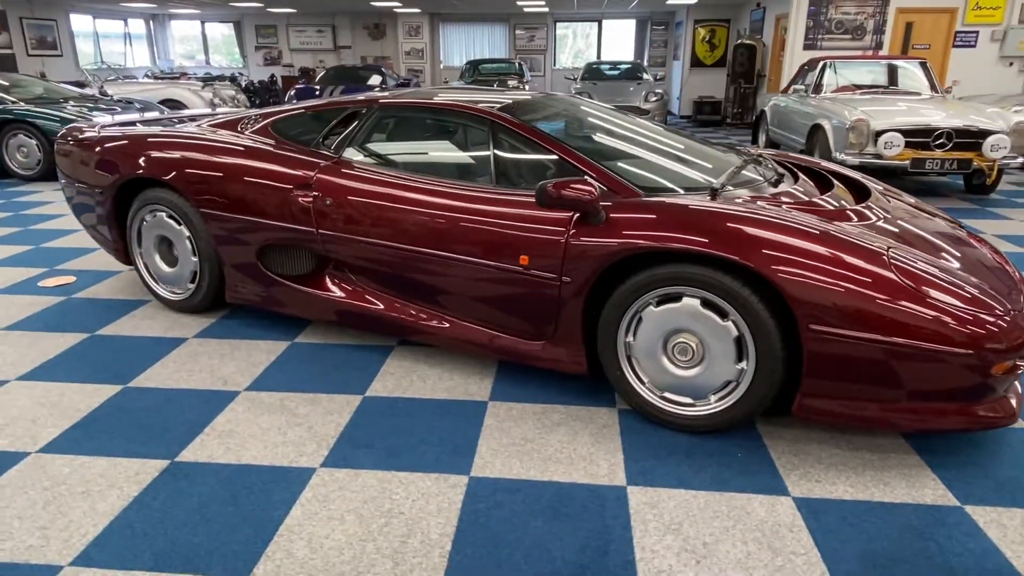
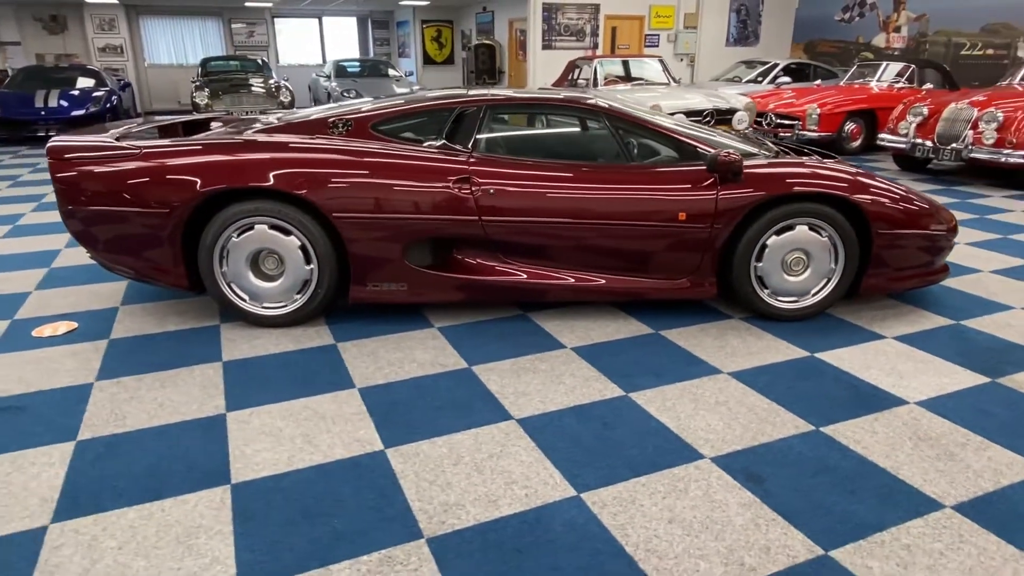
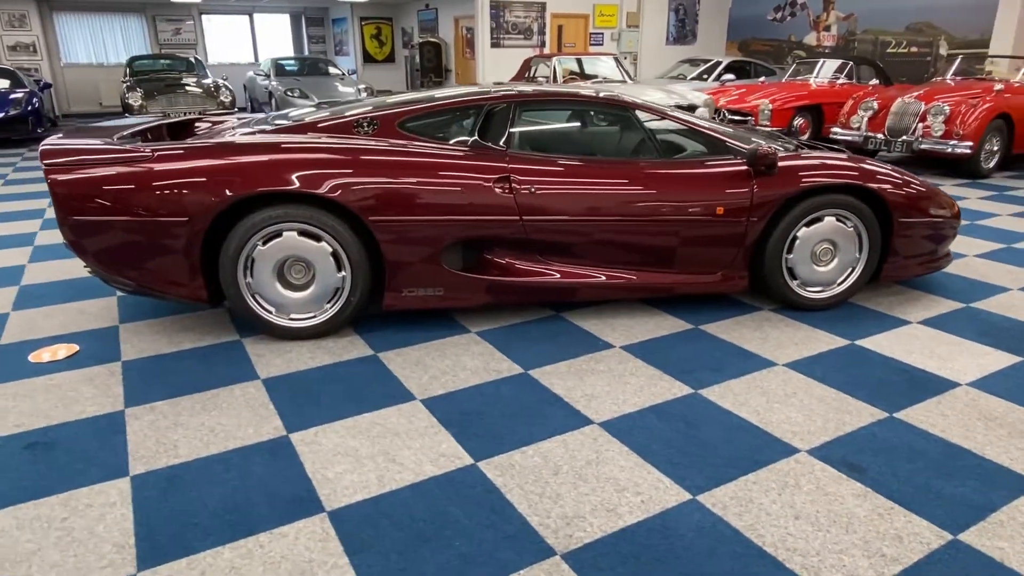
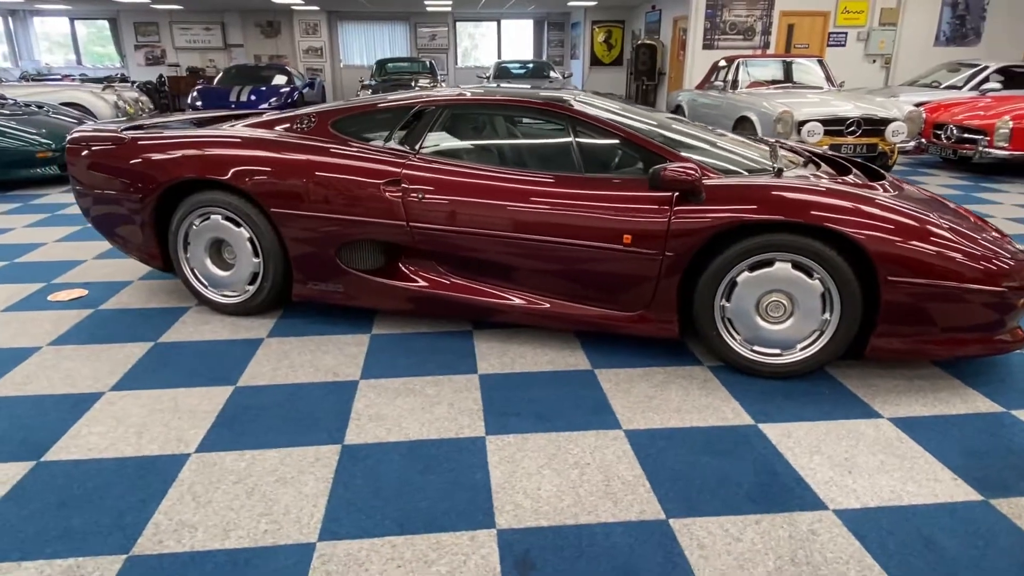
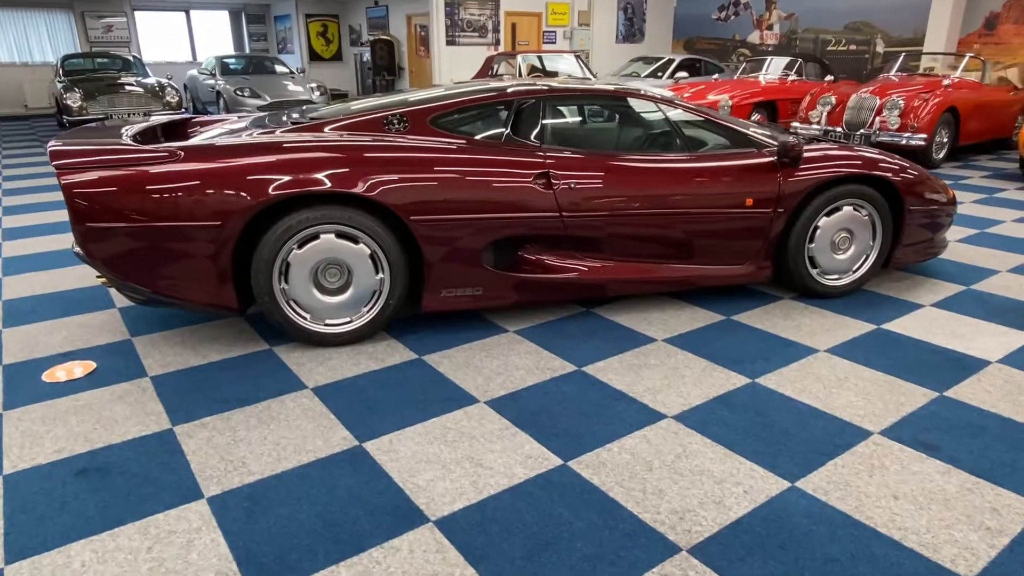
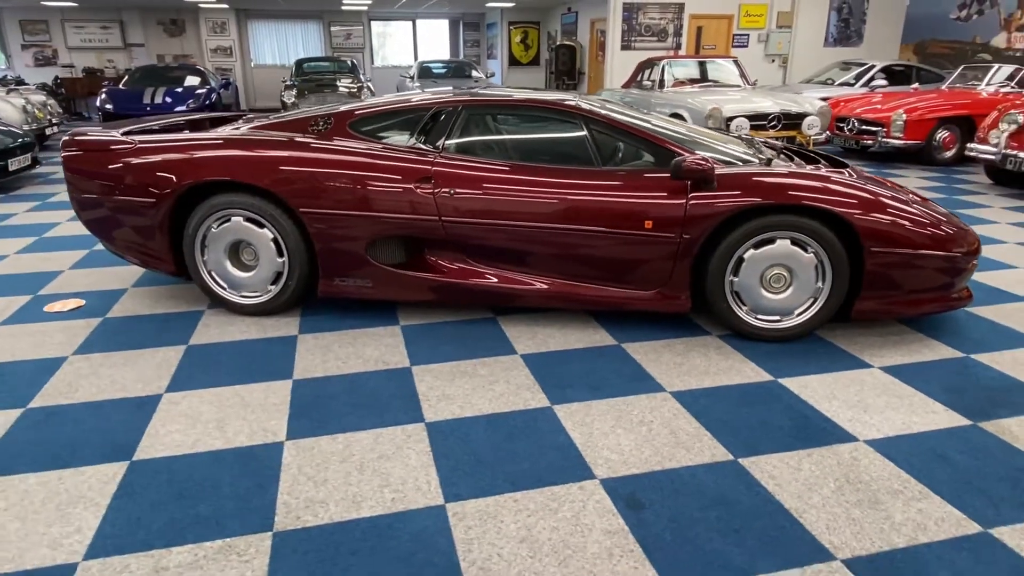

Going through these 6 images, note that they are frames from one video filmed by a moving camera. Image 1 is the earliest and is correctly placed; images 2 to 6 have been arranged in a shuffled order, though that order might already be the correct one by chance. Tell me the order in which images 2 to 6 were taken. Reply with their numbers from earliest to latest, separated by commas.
4, 6, 2, 3, 5
